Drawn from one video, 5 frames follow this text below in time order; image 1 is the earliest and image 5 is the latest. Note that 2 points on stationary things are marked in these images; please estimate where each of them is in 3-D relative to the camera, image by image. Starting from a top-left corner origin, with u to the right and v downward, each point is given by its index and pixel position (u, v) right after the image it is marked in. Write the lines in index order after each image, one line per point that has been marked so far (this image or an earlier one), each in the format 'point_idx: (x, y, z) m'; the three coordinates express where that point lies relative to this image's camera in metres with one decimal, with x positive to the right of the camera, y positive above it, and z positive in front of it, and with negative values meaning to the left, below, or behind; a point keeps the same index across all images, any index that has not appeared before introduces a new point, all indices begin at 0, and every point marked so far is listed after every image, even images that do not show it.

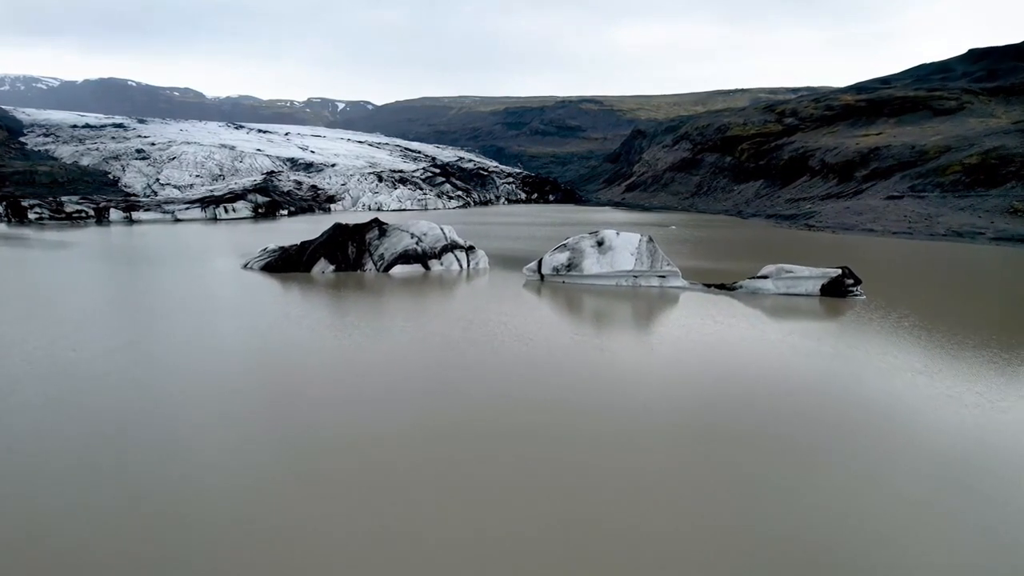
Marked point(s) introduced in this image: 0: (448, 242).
0: (-1.5, +1.0, +13.3) m
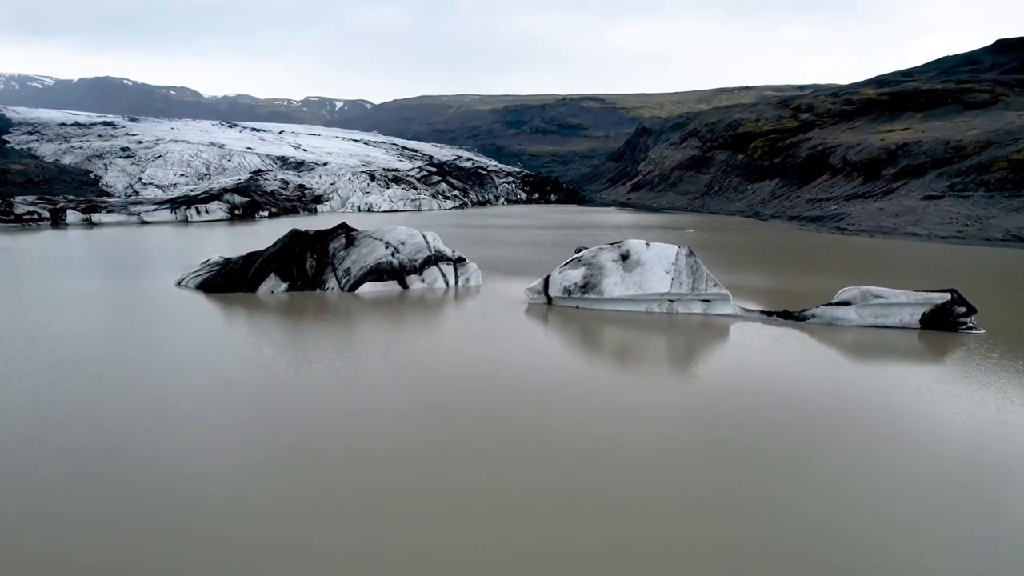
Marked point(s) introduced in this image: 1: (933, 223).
0: (-1.6, +0.6, +11.1) m
1: (+14.1, +2.2, +19.5) m
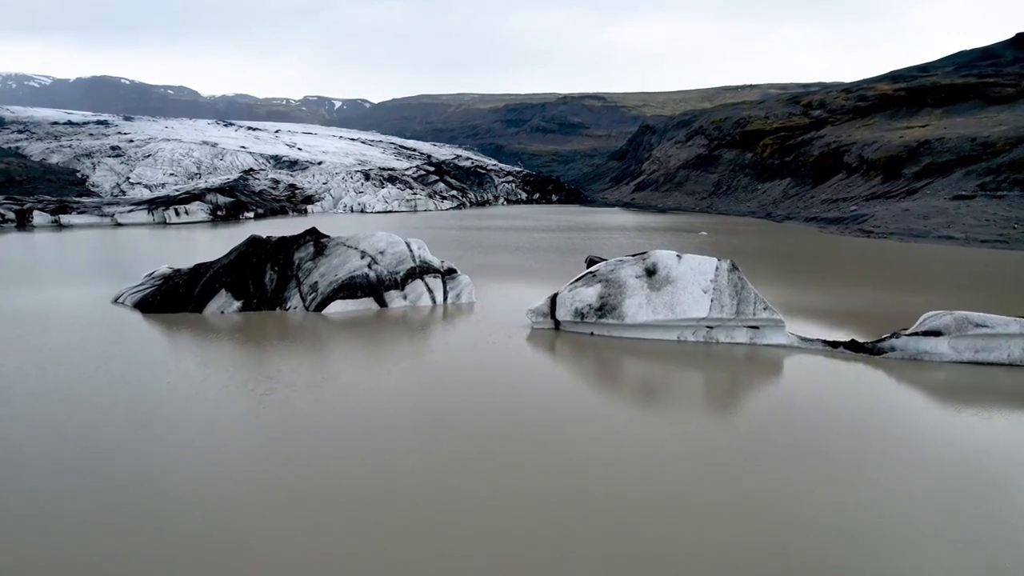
0: (-1.6, +0.4, +9.7) m
1: (+14.1, +1.9, +18.1) m
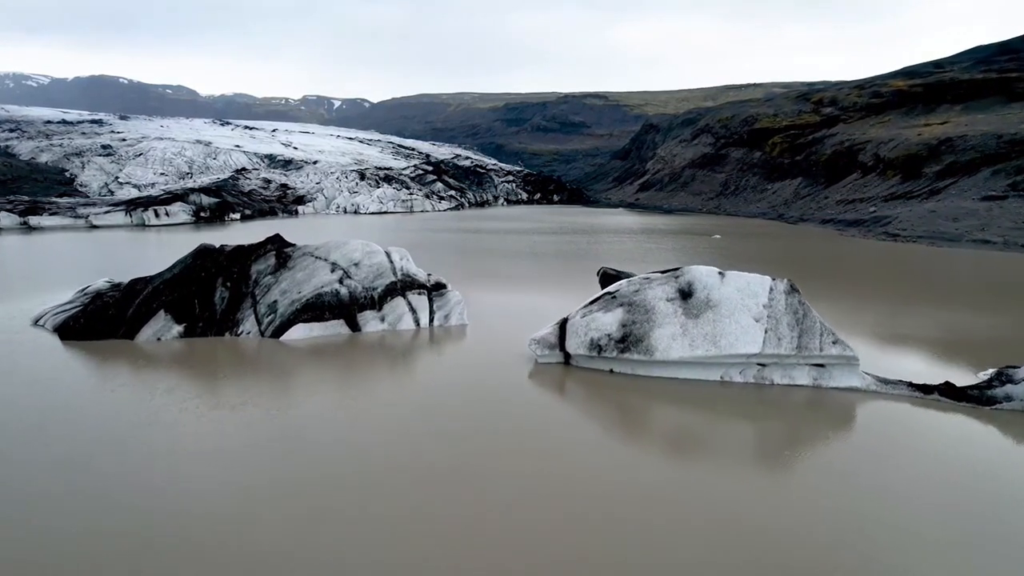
0: (-1.6, +0.2, +8.4) m
1: (+14.1, +1.7, +16.8) m
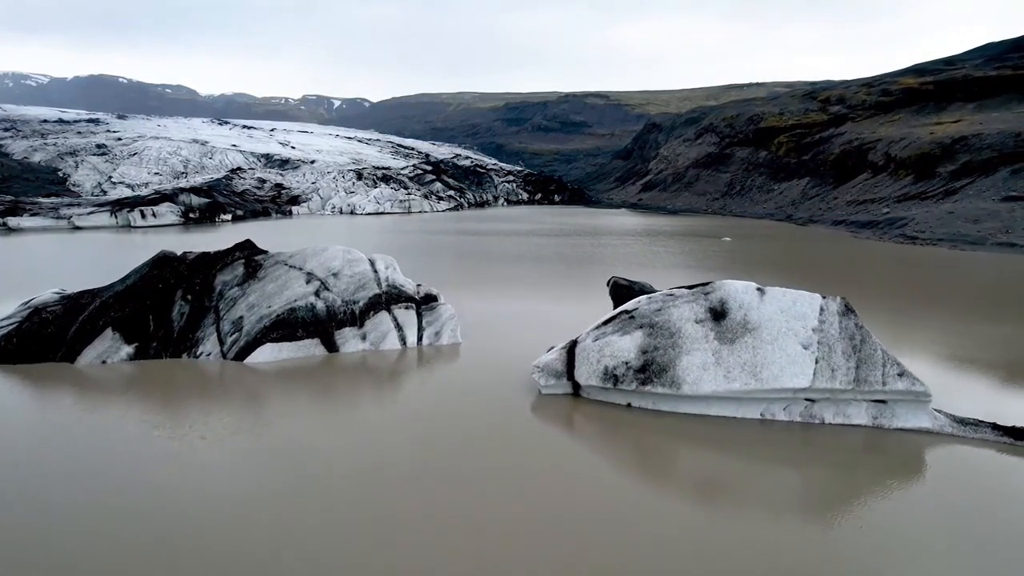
0: (-1.6, 0.0, +7.6) m
1: (+14.1, +1.6, +16.0) m
